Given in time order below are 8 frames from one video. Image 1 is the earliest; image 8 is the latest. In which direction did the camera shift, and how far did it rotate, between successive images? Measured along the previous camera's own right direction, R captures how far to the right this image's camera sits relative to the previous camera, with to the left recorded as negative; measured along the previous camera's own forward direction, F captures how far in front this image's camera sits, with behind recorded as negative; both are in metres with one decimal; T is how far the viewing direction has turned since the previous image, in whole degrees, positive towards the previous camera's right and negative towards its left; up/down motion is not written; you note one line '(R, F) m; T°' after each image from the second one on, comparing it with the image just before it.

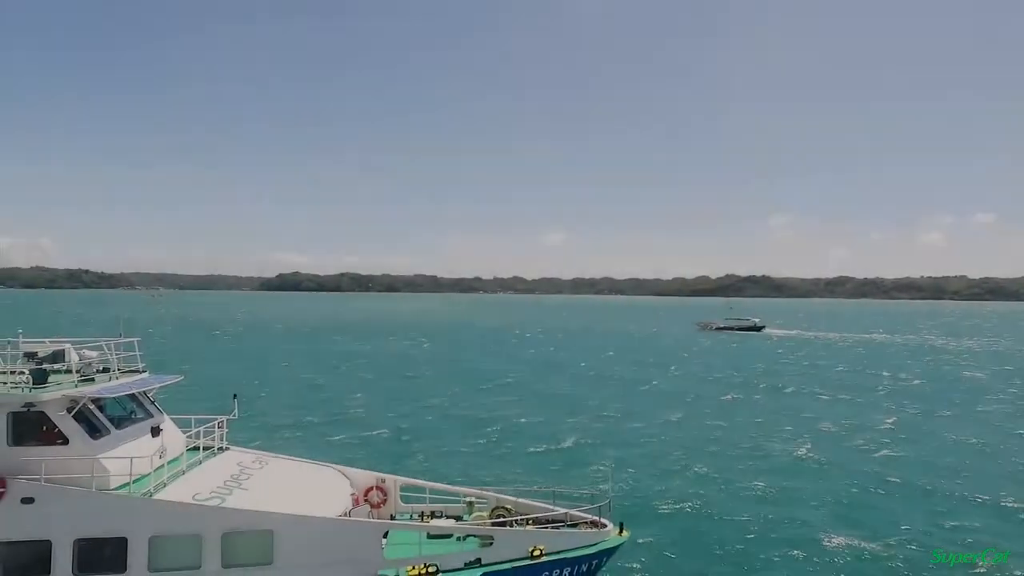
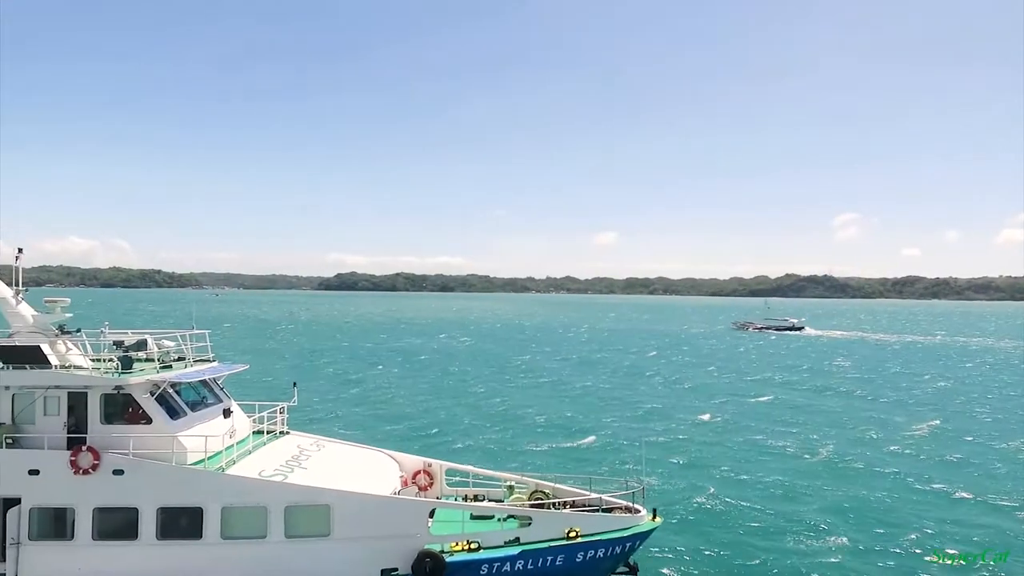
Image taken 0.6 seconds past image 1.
(+0.3, -0.7) m; -5°
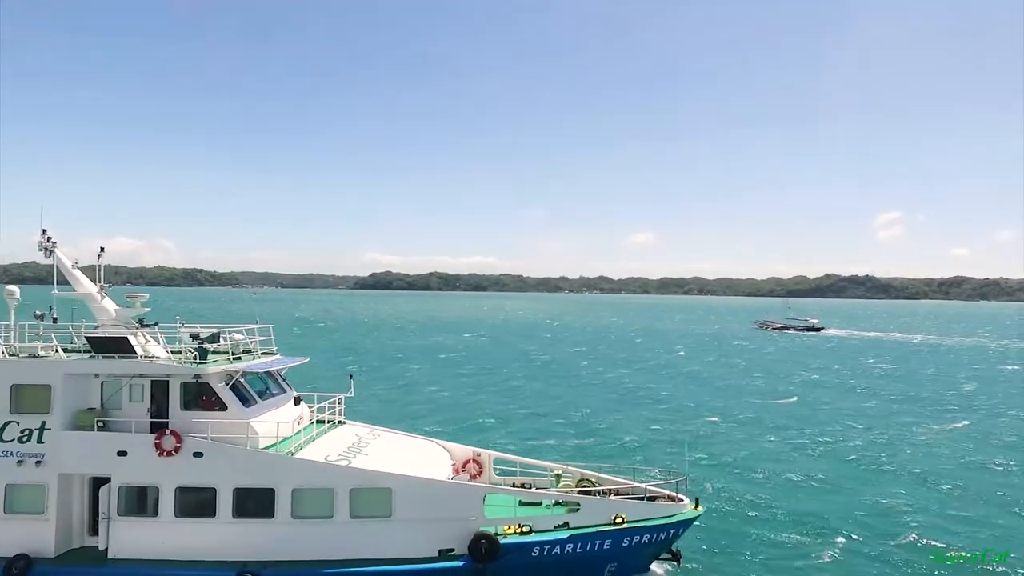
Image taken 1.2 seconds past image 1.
(-0.3, -0.6) m; -3°
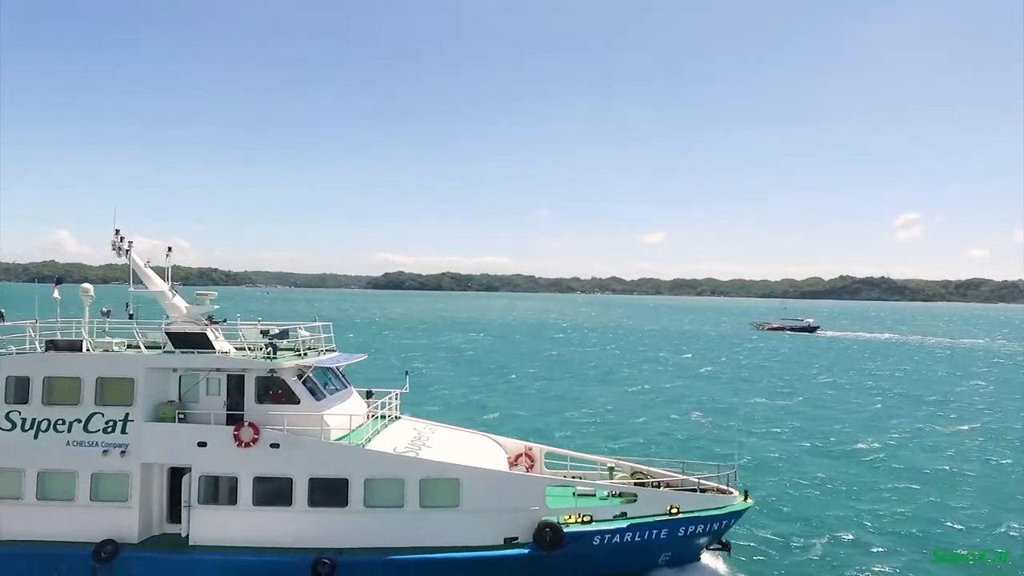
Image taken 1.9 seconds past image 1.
(-0.9, -0.6) m; -1°
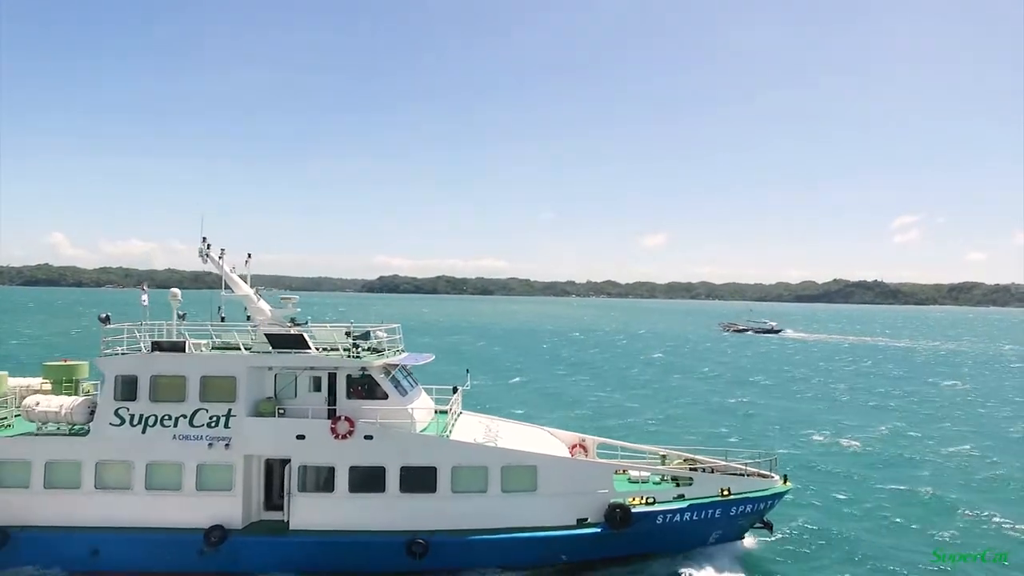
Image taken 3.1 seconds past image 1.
(-1.6, -1.5) m; 0°
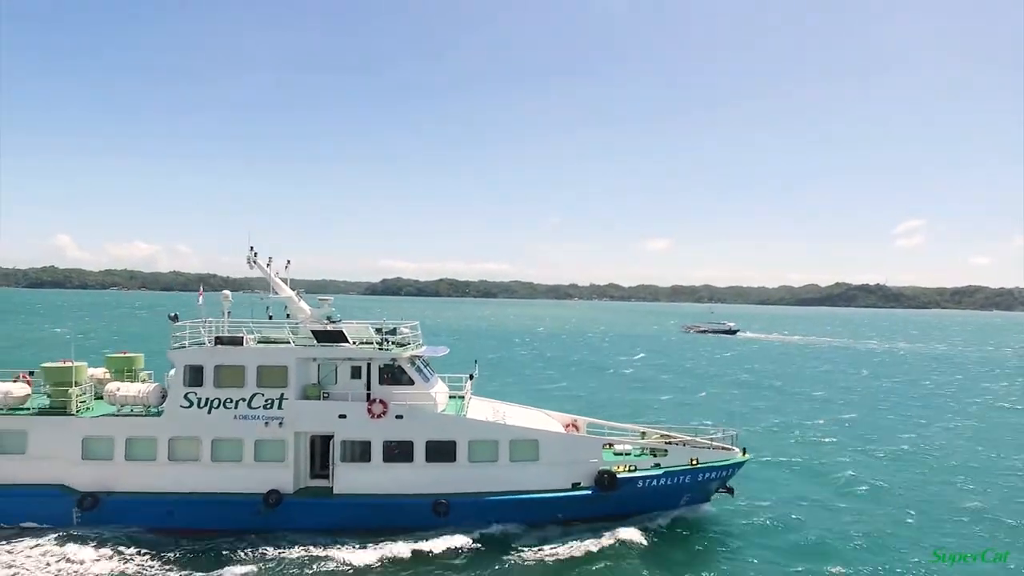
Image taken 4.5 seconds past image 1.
(-0.1, -2.9) m; 0°
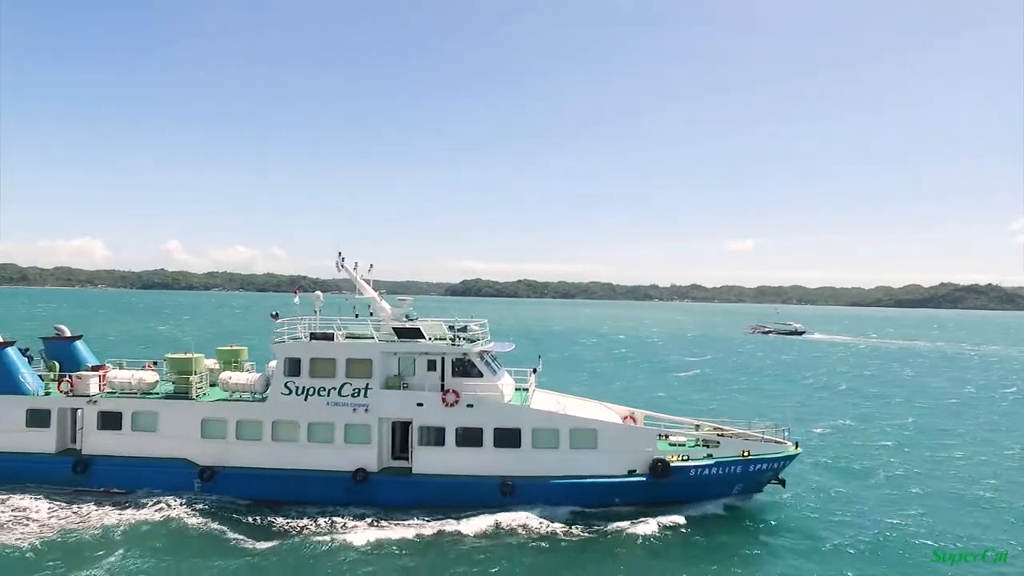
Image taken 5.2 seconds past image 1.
(+0.5, -1.5) m; -7°
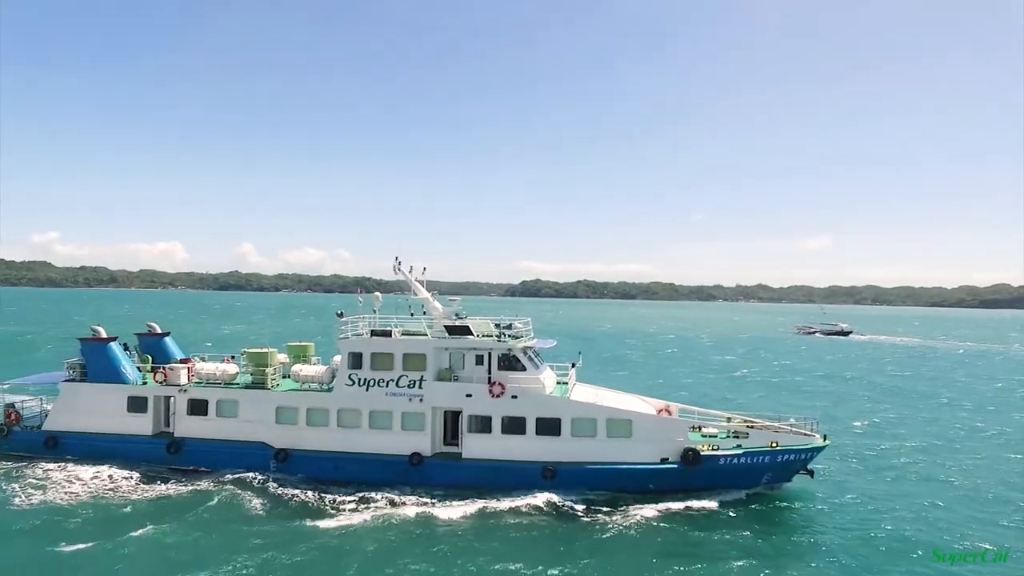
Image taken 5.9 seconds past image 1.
(+0.6, -1.5) m; -5°
